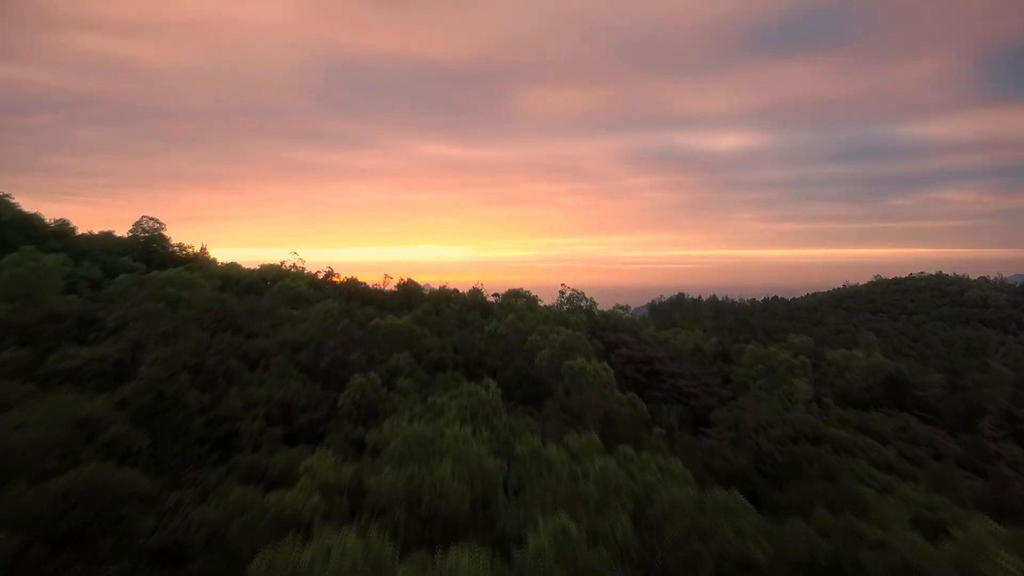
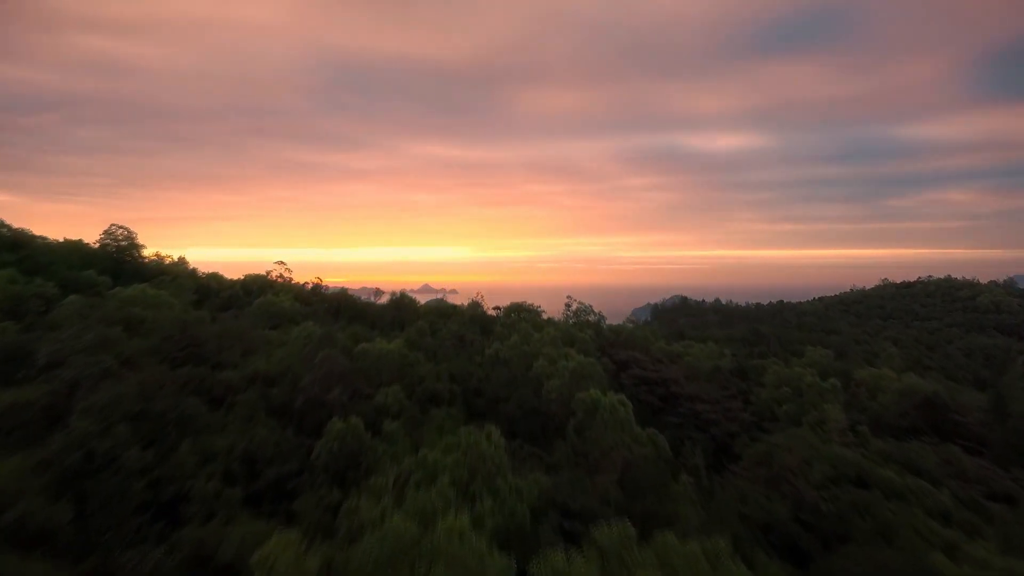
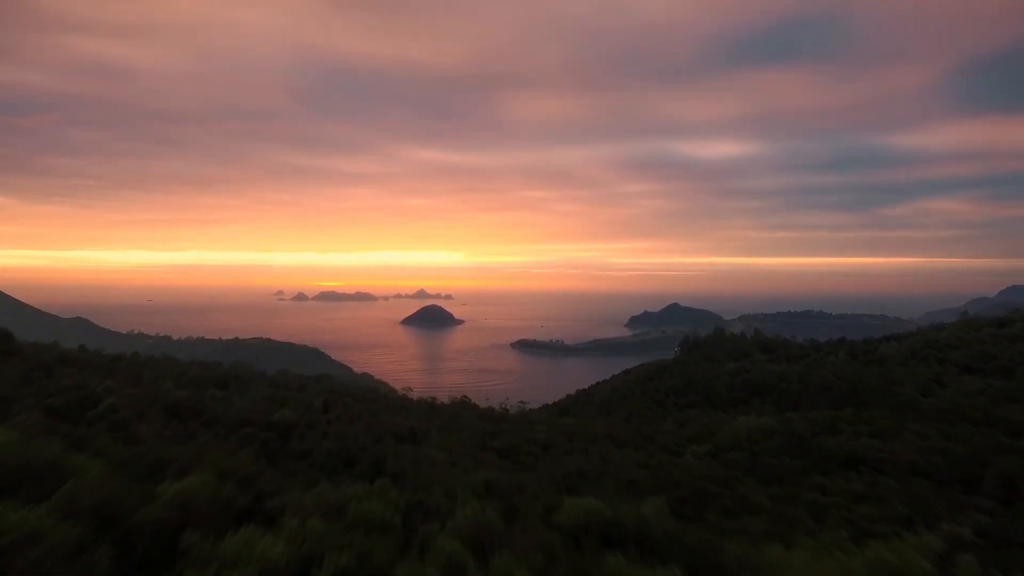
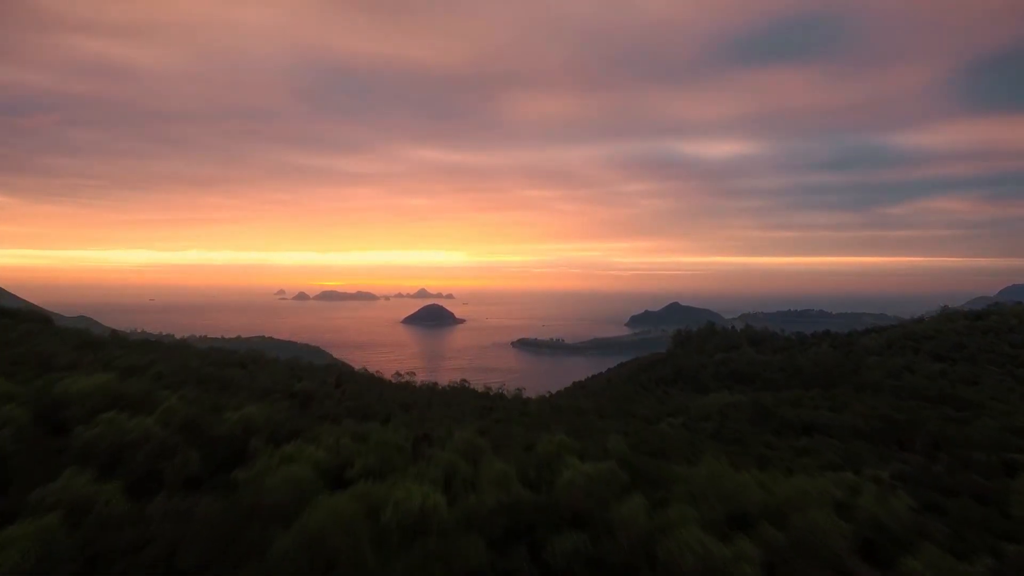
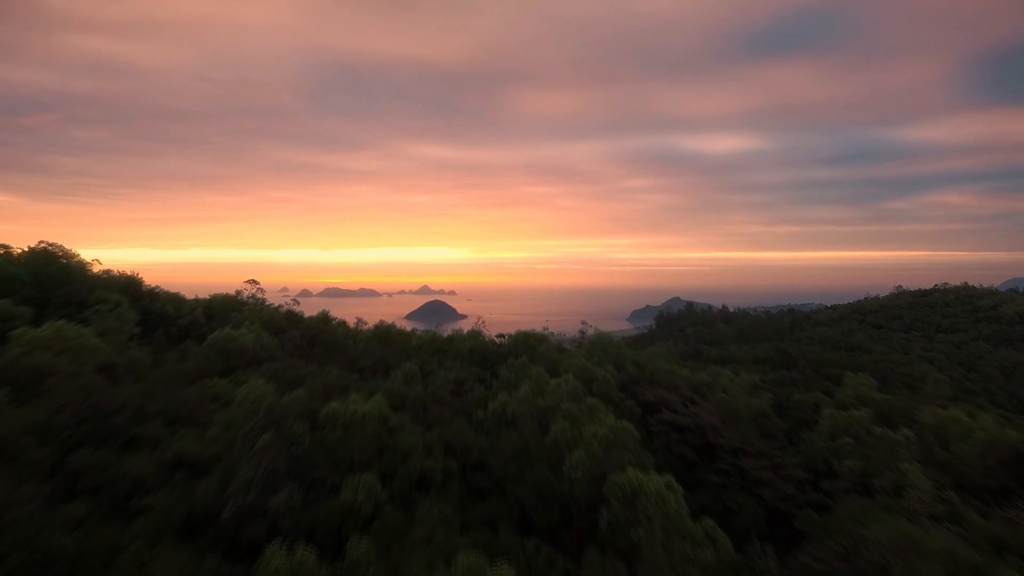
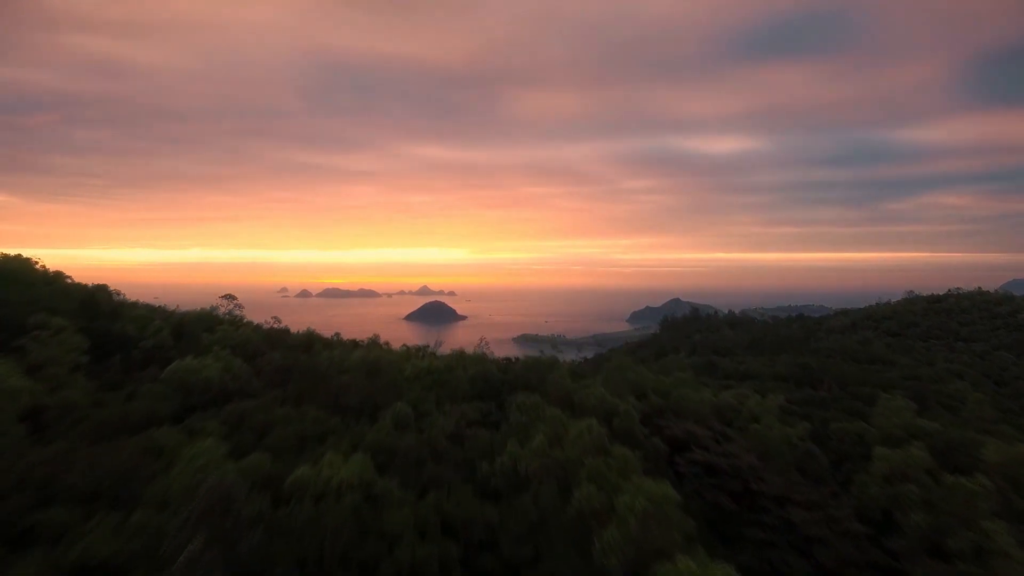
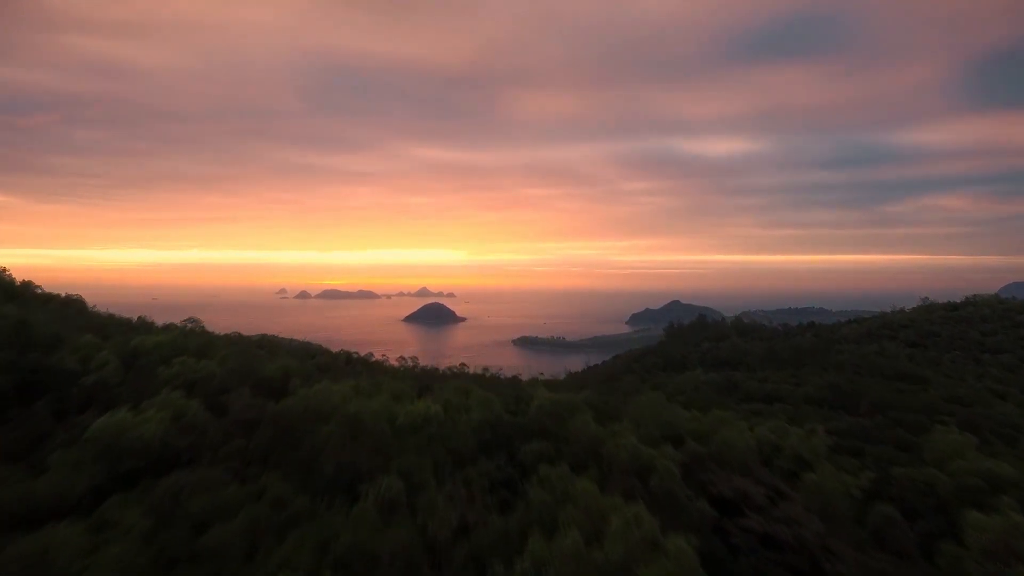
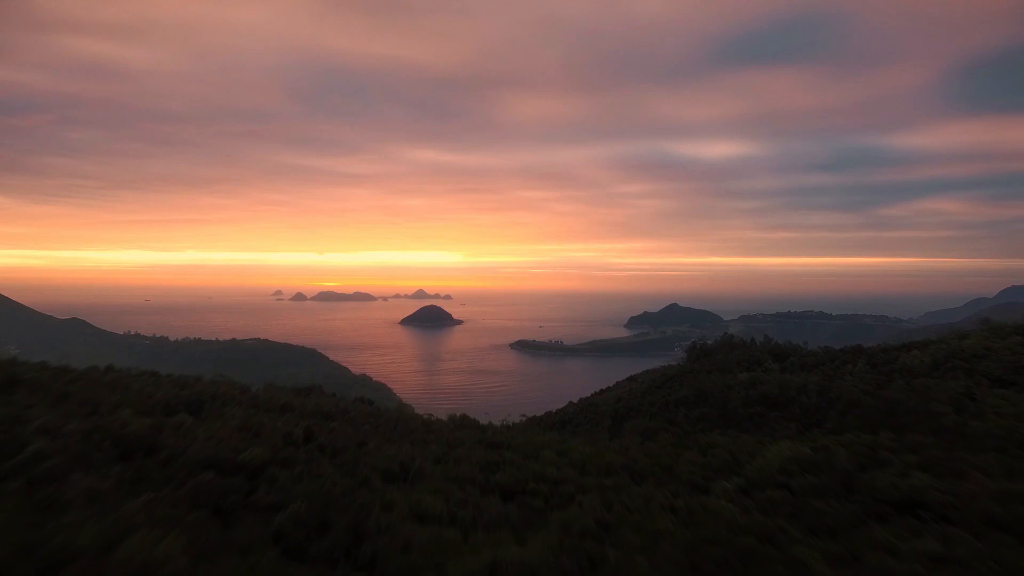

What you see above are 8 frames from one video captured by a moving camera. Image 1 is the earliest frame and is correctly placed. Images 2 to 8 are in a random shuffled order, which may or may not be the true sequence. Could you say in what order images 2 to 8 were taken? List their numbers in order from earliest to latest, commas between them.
2, 5, 6, 7, 4, 3, 8
